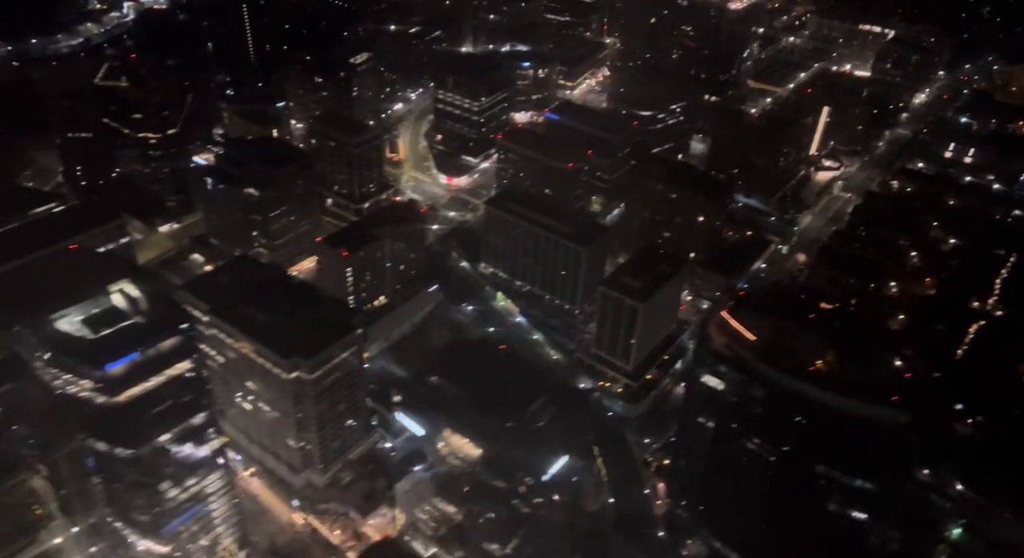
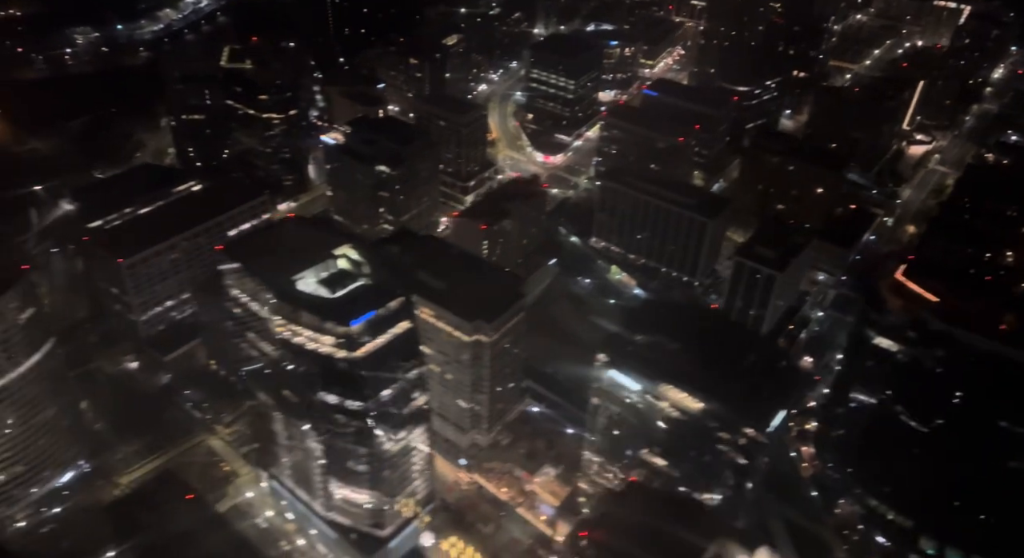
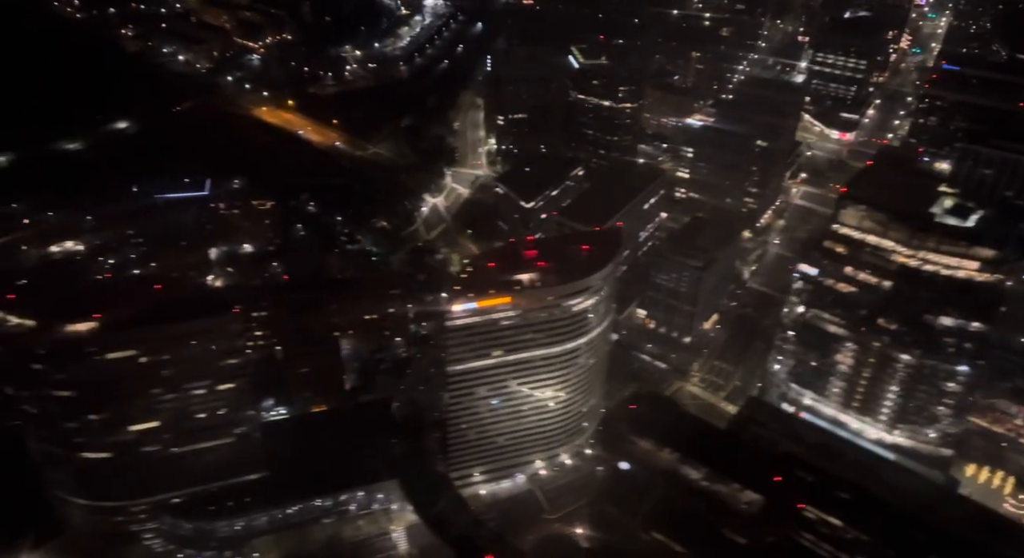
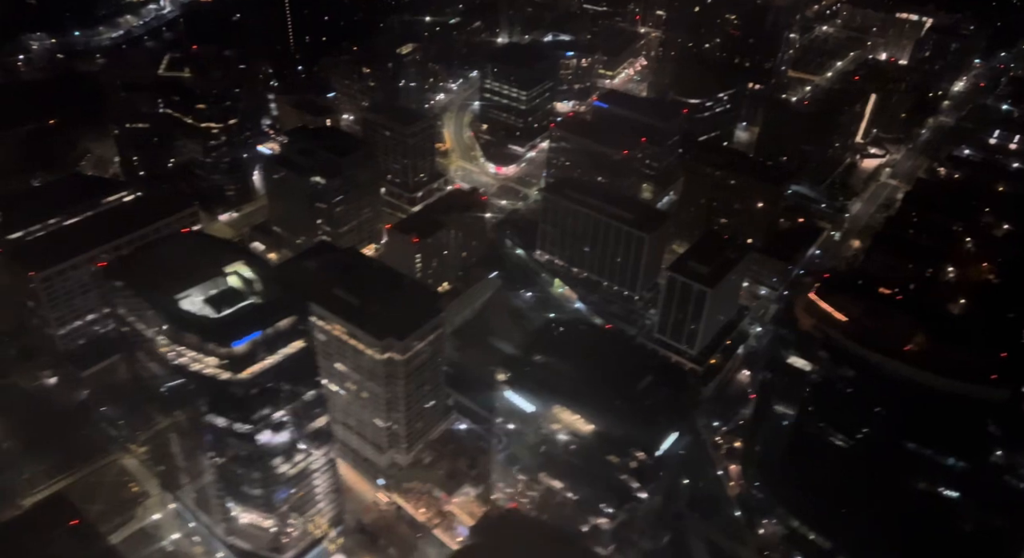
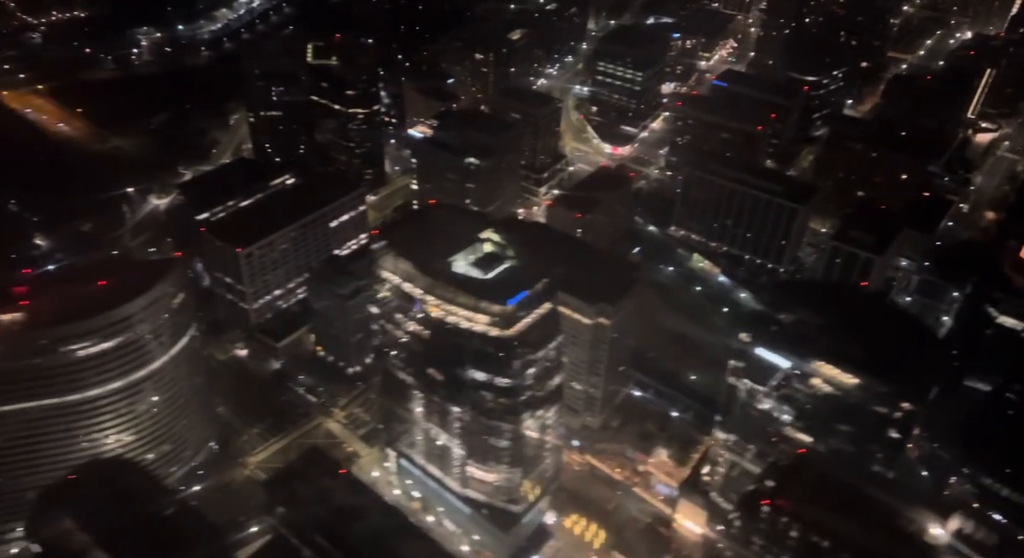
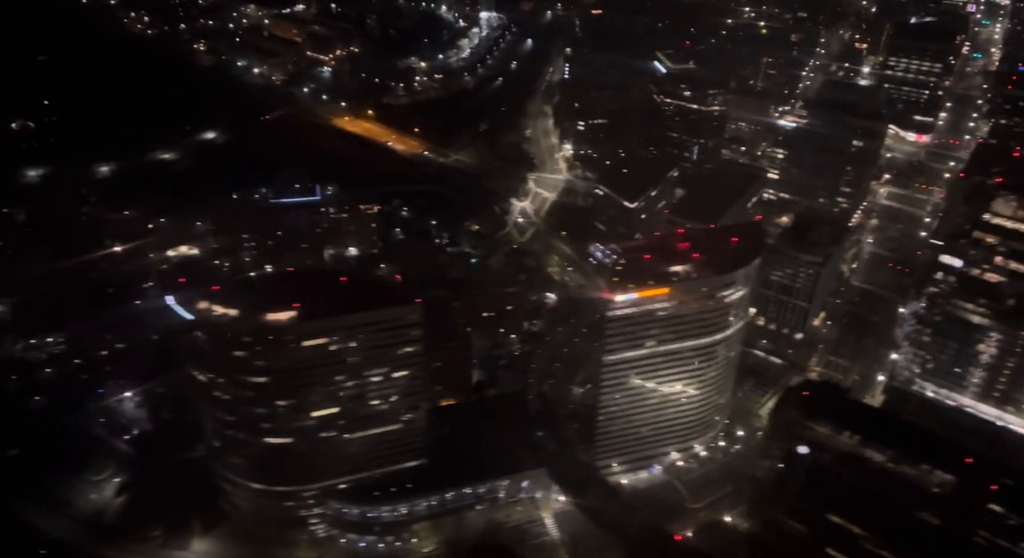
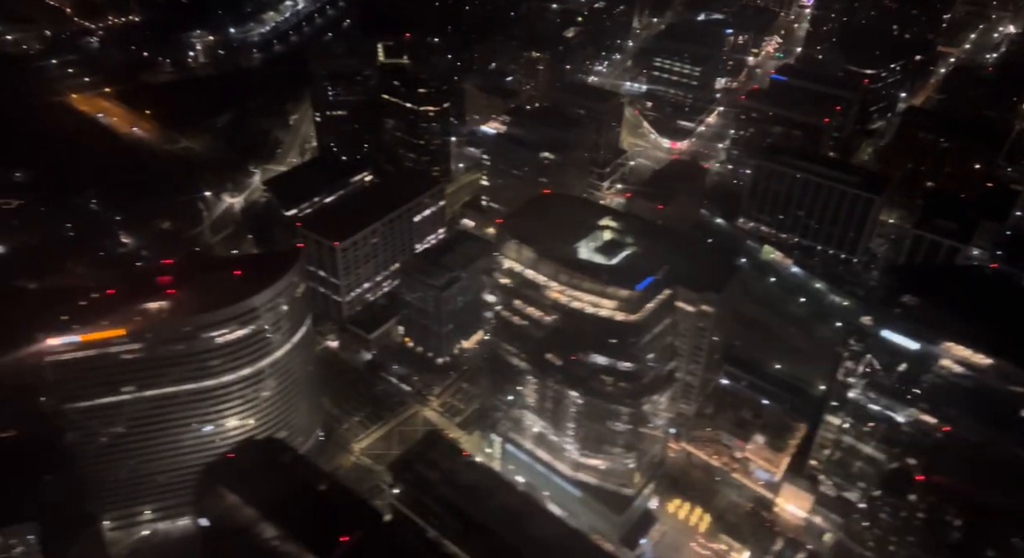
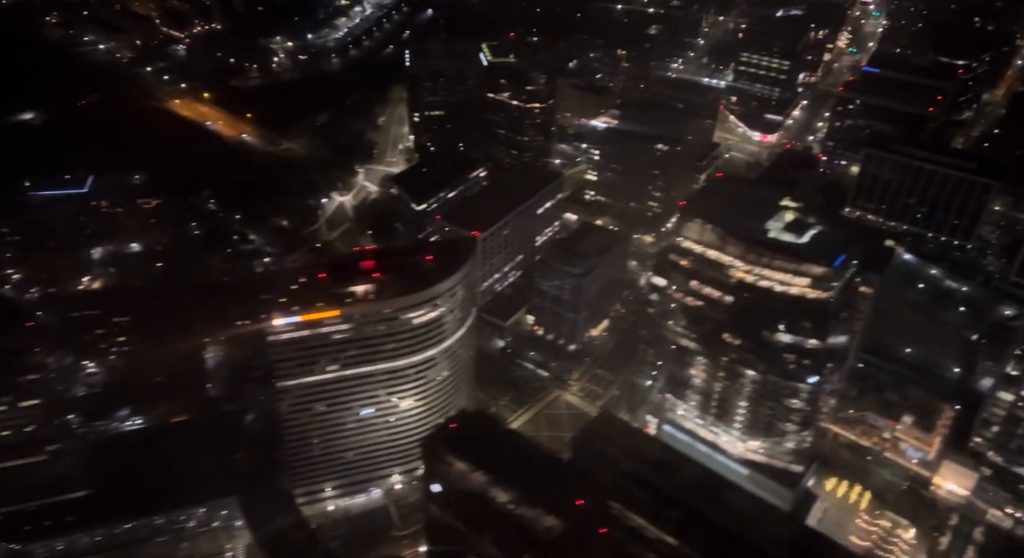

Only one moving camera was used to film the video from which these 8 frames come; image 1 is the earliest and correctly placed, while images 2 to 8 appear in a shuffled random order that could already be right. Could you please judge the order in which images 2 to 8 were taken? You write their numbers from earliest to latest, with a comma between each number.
4, 2, 5, 7, 8, 3, 6
